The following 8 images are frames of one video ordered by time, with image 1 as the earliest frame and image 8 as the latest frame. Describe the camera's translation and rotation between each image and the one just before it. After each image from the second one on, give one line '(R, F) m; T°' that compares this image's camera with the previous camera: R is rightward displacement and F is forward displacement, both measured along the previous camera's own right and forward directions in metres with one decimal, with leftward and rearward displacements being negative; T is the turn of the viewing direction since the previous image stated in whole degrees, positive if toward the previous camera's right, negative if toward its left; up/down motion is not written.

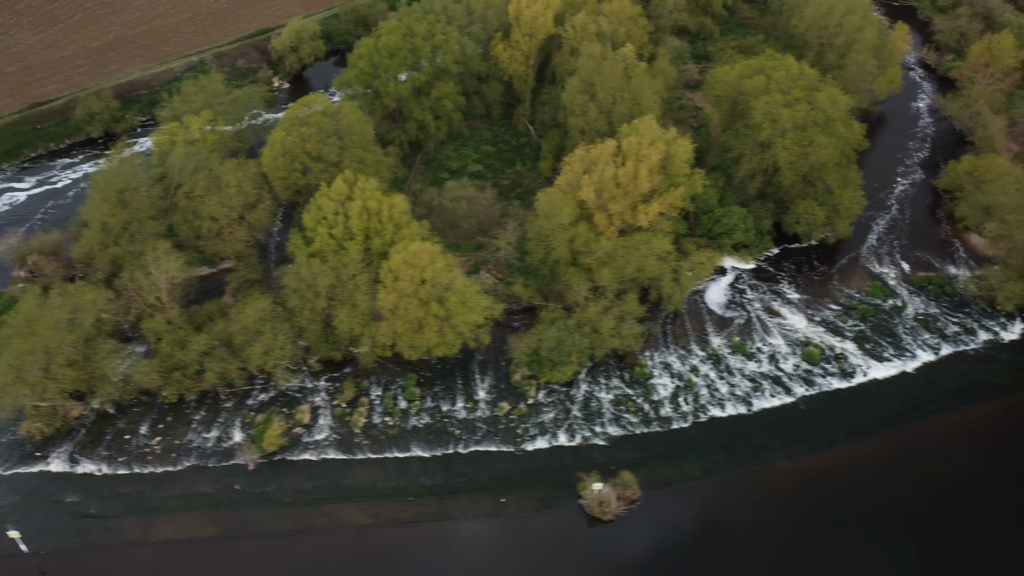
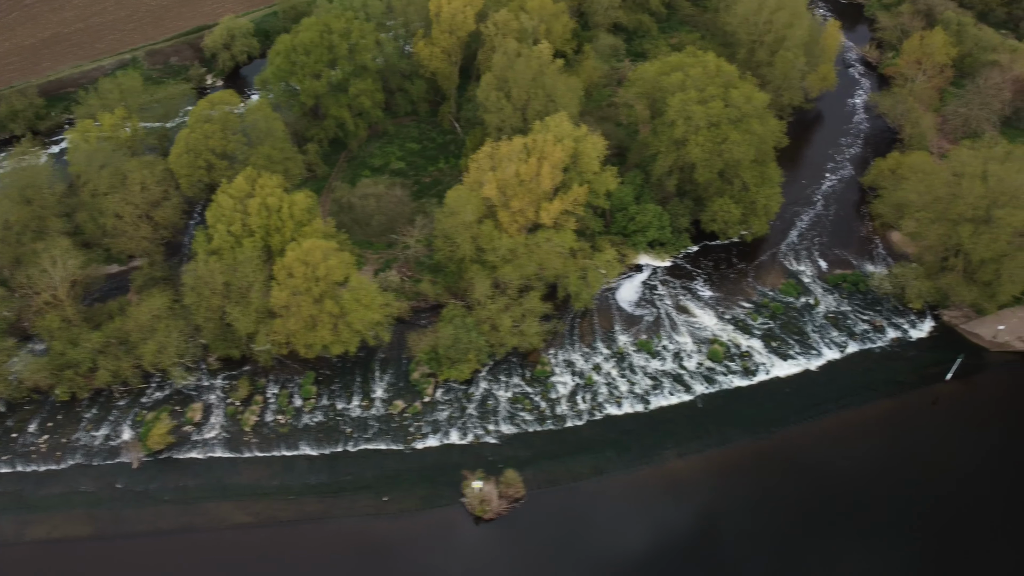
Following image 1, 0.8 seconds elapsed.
(+6.3, +0.2) m; 0°
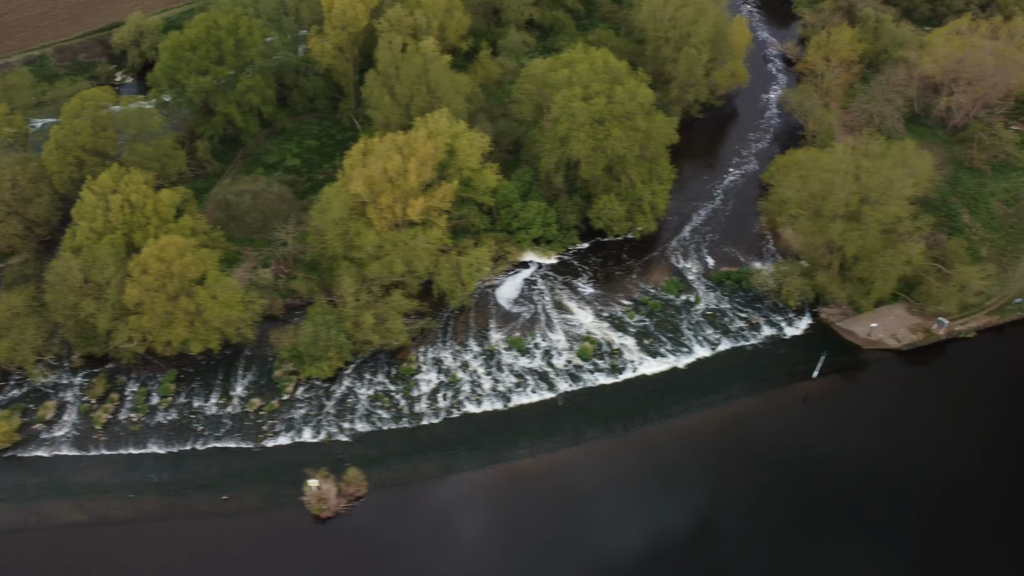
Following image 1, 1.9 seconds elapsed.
(+8.5, +0.3) m; 0°
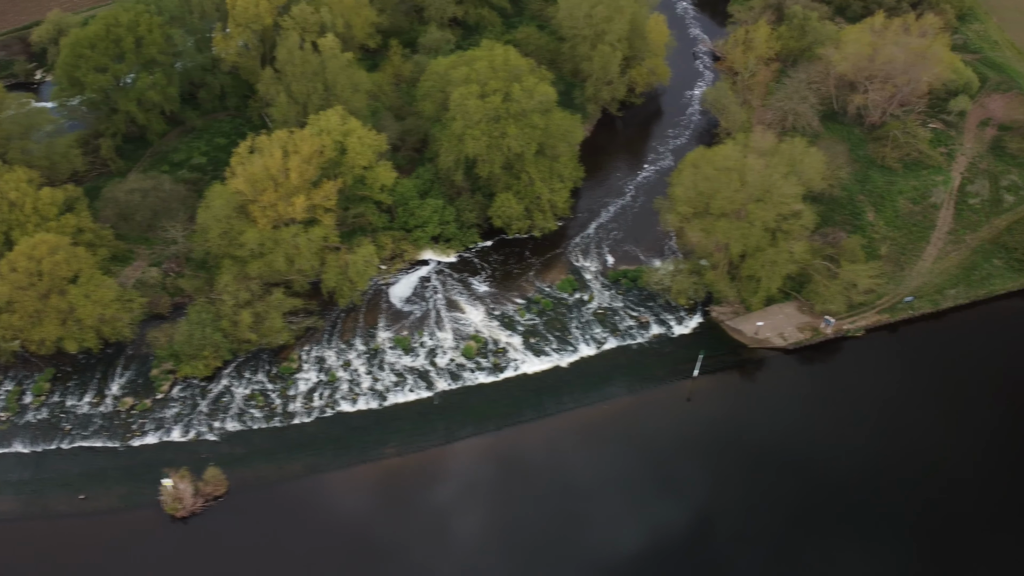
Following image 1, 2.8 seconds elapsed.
(+7.5, +0.3) m; 0°
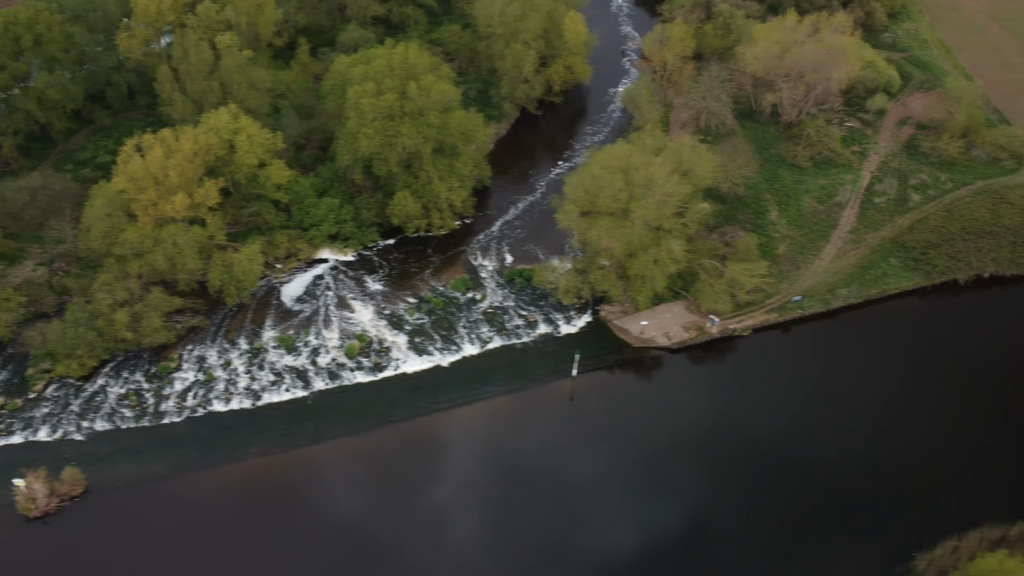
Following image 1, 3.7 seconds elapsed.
(+7.5, +0.2) m; 0°
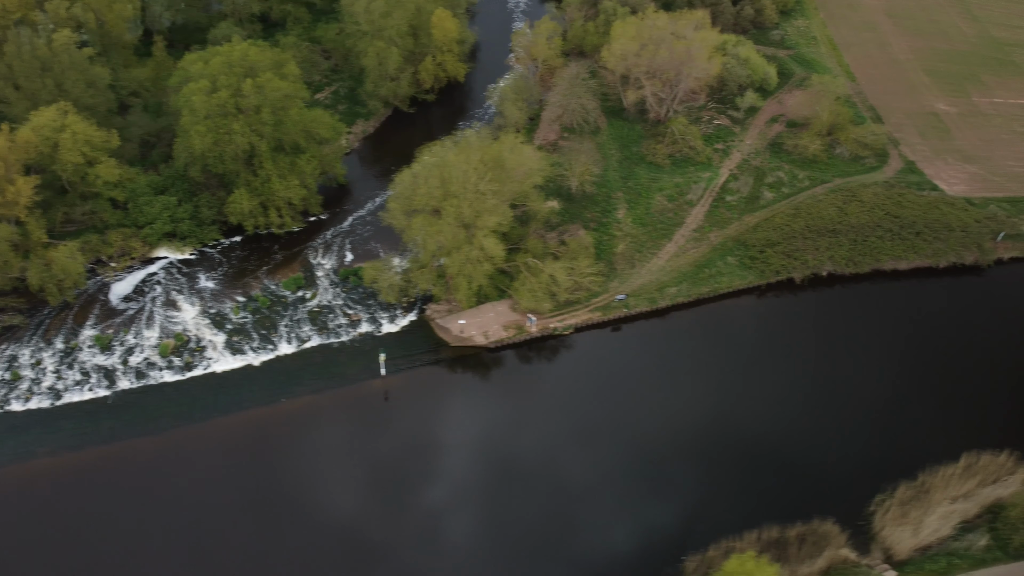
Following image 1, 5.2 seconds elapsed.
(+11.7, +0.5) m; 0°
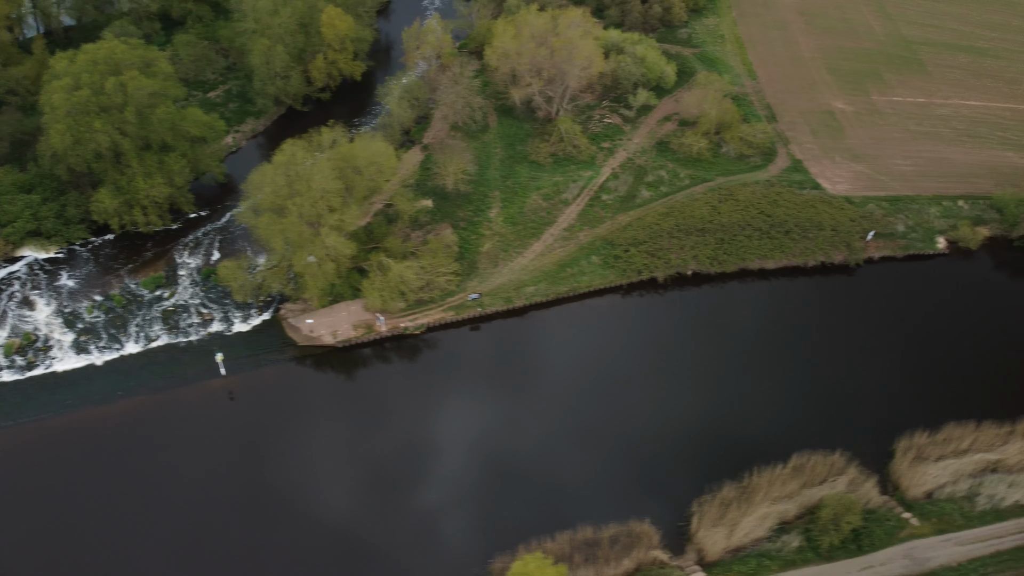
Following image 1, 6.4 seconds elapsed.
(+9.6, +0.3) m; 0°
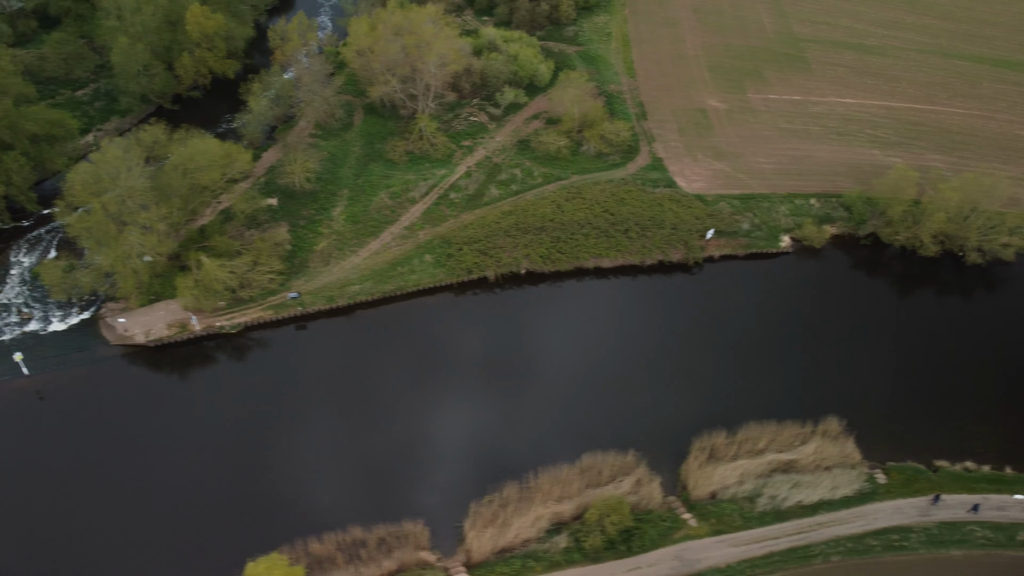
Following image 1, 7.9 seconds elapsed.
(+11.8, +0.5) m; 0°
